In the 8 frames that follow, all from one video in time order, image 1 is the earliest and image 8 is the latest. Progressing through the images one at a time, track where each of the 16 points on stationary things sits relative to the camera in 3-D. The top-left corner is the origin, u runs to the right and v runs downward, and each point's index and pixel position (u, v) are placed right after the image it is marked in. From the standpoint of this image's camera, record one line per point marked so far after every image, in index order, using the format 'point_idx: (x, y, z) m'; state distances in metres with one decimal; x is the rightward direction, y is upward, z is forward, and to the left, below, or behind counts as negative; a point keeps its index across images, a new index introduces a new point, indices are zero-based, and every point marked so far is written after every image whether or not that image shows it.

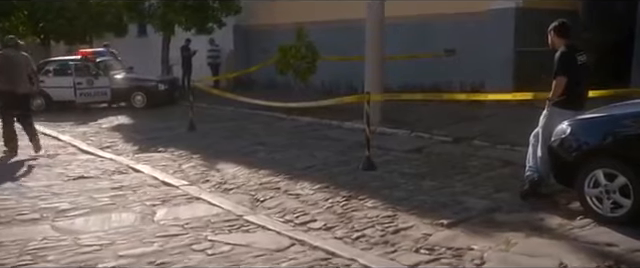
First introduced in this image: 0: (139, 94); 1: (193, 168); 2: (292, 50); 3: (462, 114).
0: (-4.0, +0.9, +16.4) m
1: (-1.6, -0.4, +9.3) m
2: (-0.6, +1.7, +15.0) m
3: (+2.5, +0.4, +12.9) m
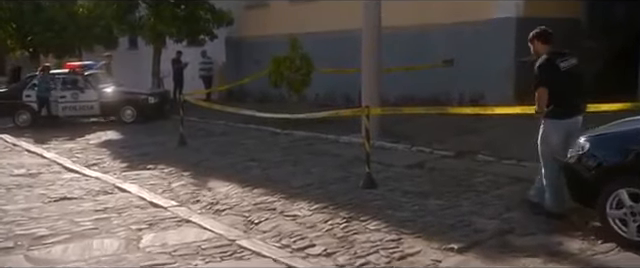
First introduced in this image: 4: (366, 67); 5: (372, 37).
0: (-4.1, +0.6, +15.9) m
1: (-1.7, -0.6, +8.8) m
2: (-0.7, +1.5, +14.6) m
3: (+2.4, +0.1, +12.4) m
4: (+0.7, +1.1, +11.8) m
5: (+0.8, +1.5, +11.8) m
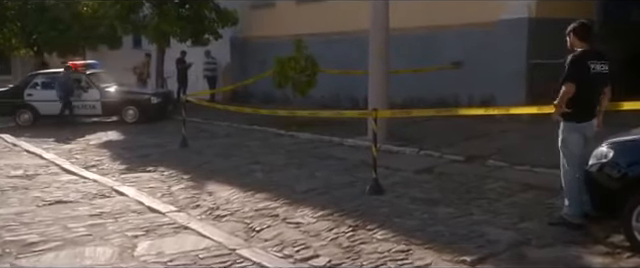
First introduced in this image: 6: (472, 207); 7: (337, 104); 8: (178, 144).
0: (-4.0, +0.6, +15.6) m
1: (-1.6, -0.7, +8.5) m
2: (-0.6, +1.4, +14.3) m
3: (+2.5, +0.1, +12.1) m
4: (+0.8, +1.0, +11.5) m
5: (+0.9, +1.4, +11.4) m
6: (+1.5, -0.7, +7.5) m
7: (+0.4, +0.7, +17.8) m
8: (-2.4, -0.2, +12.2) m
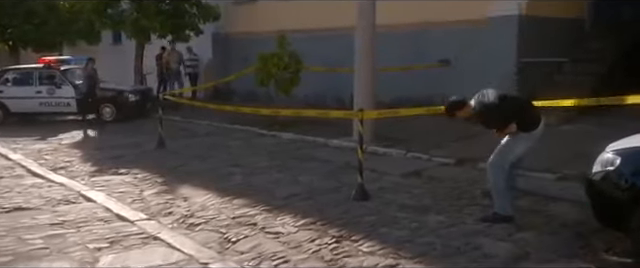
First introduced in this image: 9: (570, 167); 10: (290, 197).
0: (-4.3, +0.6, +15.0) m
1: (-1.8, -0.7, +8.0) m
2: (-0.9, +1.4, +13.7) m
3: (+2.3, 0.0, +11.6) m
4: (+0.6, +1.0, +11.0) m
5: (+0.7, +1.4, +10.9) m
6: (+1.4, -0.8, +7.0) m
7: (+0.1, +0.7, +17.3) m
8: (-2.6, -0.1, +11.6) m
9: (+2.9, -0.4, +8.6) m
10: (-0.3, -0.7, +7.9) m
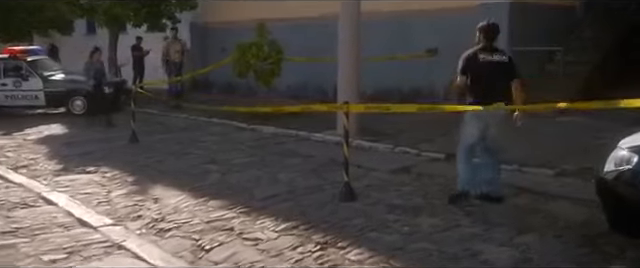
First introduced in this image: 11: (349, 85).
0: (-4.7, +0.7, +14.3) m
1: (-2.0, -0.6, +7.3) m
2: (-1.2, +1.5, +13.1) m
3: (+2.0, +0.2, +11.0) m
4: (+0.3, +1.1, +10.4) m
5: (+0.4, +1.5, +10.3) m
6: (+1.2, -0.7, +6.4) m
7: (-0.3, +0.9, +16.6) m
8: (-2.9, -0.1, +11.0) m
9: (+2.8, -0.3, +8.1) m
10: (-0.5, -0.6, +7.3) m
11: (+0.4, +0.7, +10.4) m
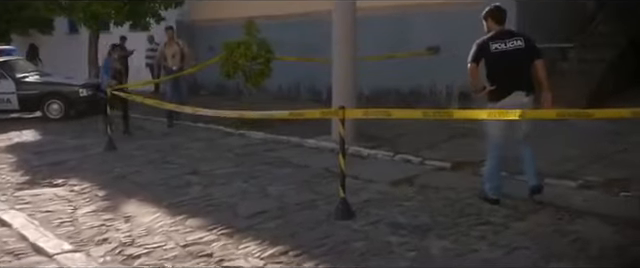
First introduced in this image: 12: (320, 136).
0: (-4.8, +0.6, +13.4) m
1: (-2.0, -0.7, +6.5) m
2: (-1.3, +1.5, +12.2) m
3: (+1.9, +0.1, +10.2) m
4: (+0.2, +1.0, +9.5) m
5: (+0.4, +1.4, +9.5) m
6: (+1.2, -0.8, +5.6) m
7: (-0.5, +0.8, +15.8) m
8: (-3.0, -0.2, +10.1) m
9: (+2.7, -0.4, +7.3) m
10: (-0.6, -0.7, +6.4) m
11: (+0.3, +0.6, +9.5) m
12: (0.0, 0.0, +10.3) m
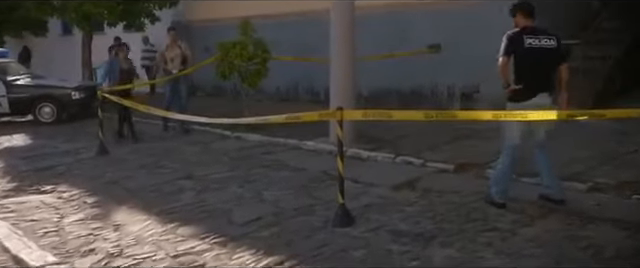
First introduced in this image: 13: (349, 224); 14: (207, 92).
0: (-4.9, +0.5, +13.1) m
1: (-2.0, -0.8, +6.2) m
2: (-1.4, +1.4, +11.9) m
3: (+1.9, +0.1, +9.9) m
4: (+0.2, +1.0, +9.2) m
5: (+0.3, +1.4, +9.2) m
6: (+1.2, -0.8, +5.3) m
7: (-0.5, +0.8, +15.5) m
8: (-3.0, -0.2, +9.8) m
9: (+2.7, -0.4, +7.0) m
10: (-0.6, -0.7, +6.1) m
11: (+0.3, +0.6, +9.2) m
12: (0.0, 0.0, +10.0) m
13: (+0.2, -0.7, +5.9) m
14: (-2.7, +1.0, +17.5) m
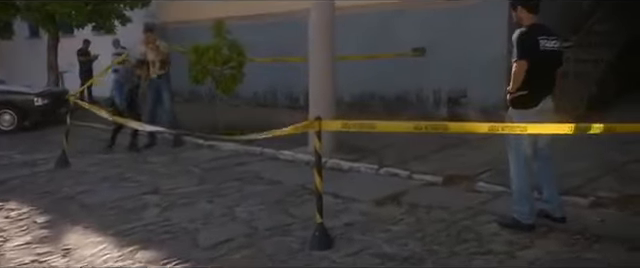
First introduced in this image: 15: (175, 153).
0: (-5.2, +0.4, +12.3) m
1: (-2.2, -0.9, +5.5) m
2: (-1.7, +1.3, +11.3) m
3: (+1.6, 0.0, +9.3) m
4: (-0.1, +0.9, +8.6) m
5: (+0.1, +1.3, +8.5) m
6: (+1.0, -0.9, +4.7) m
7: (-0.9, +0.6, +14.8) m
8: (-3.3, -0.3, +9.1) m
9: (+2.5, -0.5, +6.4) m
10: (-0.8, -0.8, +5.5) m
11: (0.0, +0.5, +8.6) m
12: (-0.3, -0.2, +9.4) m
13: (+0.1, -0.8, +5.2) m
14: (-3.2, +0.9, +16.8) m
15: (-1.9, -0.2, +9.6) m
